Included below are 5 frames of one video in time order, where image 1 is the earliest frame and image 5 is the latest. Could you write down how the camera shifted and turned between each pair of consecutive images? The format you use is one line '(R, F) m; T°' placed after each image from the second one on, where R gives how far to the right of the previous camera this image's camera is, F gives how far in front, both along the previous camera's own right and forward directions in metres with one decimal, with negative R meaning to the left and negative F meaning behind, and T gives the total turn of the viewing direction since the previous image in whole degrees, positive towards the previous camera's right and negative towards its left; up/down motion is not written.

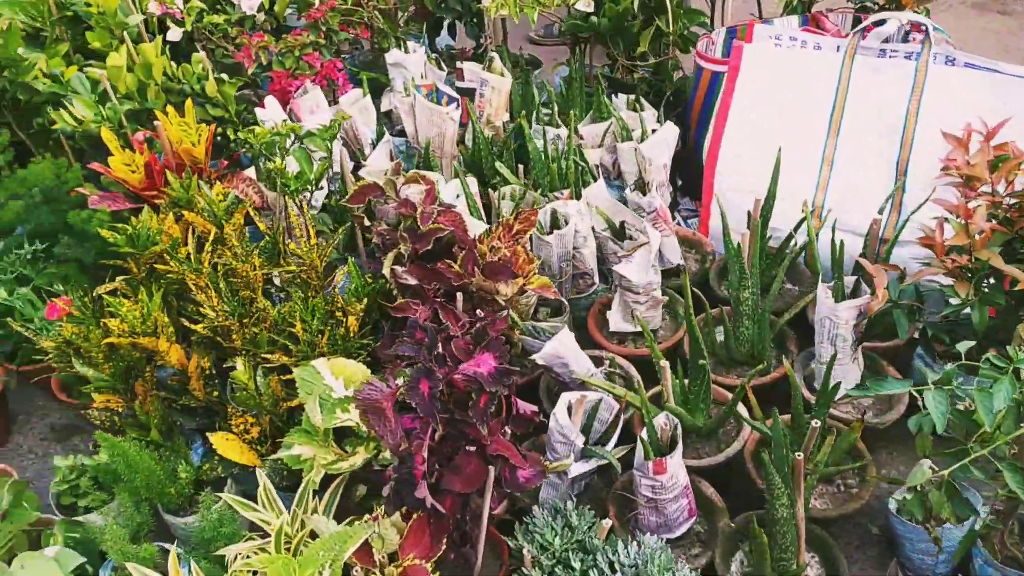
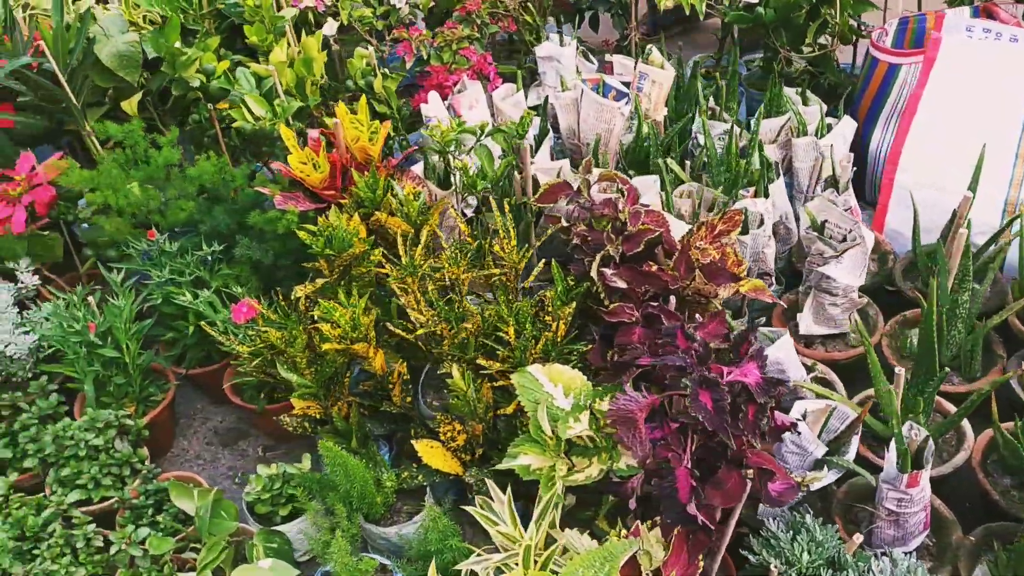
(-0.3, +0.1) m; -1°
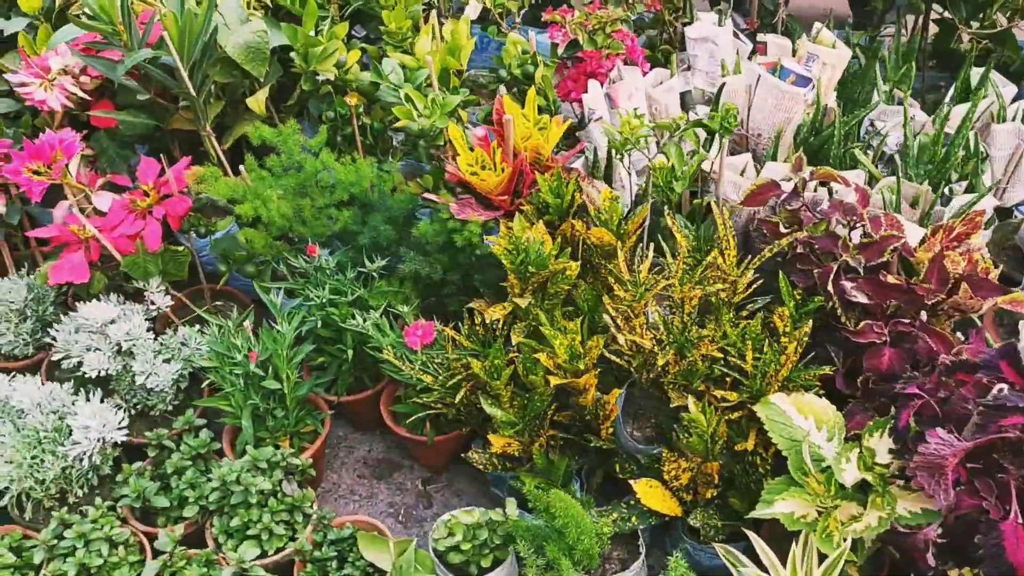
(-0.4, +0.2) m; +1°
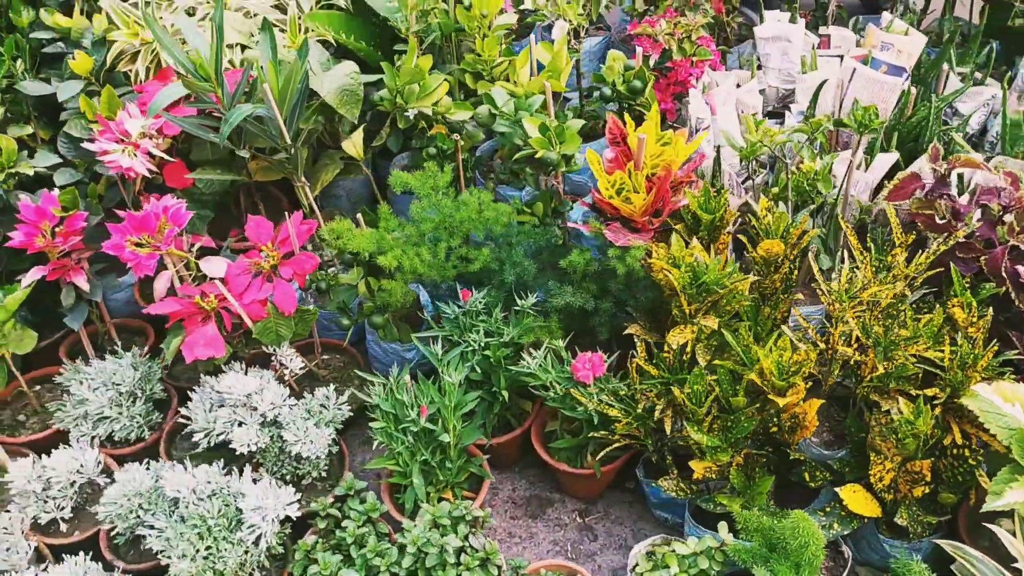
(-0.4, +0.1) m; +5°
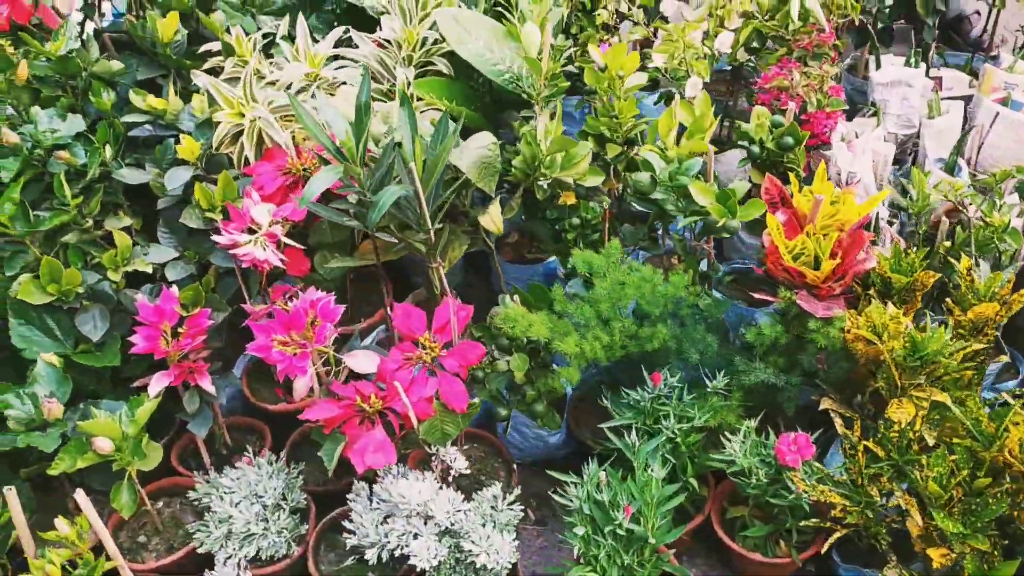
(-0.3, +0.1) m; +2°
